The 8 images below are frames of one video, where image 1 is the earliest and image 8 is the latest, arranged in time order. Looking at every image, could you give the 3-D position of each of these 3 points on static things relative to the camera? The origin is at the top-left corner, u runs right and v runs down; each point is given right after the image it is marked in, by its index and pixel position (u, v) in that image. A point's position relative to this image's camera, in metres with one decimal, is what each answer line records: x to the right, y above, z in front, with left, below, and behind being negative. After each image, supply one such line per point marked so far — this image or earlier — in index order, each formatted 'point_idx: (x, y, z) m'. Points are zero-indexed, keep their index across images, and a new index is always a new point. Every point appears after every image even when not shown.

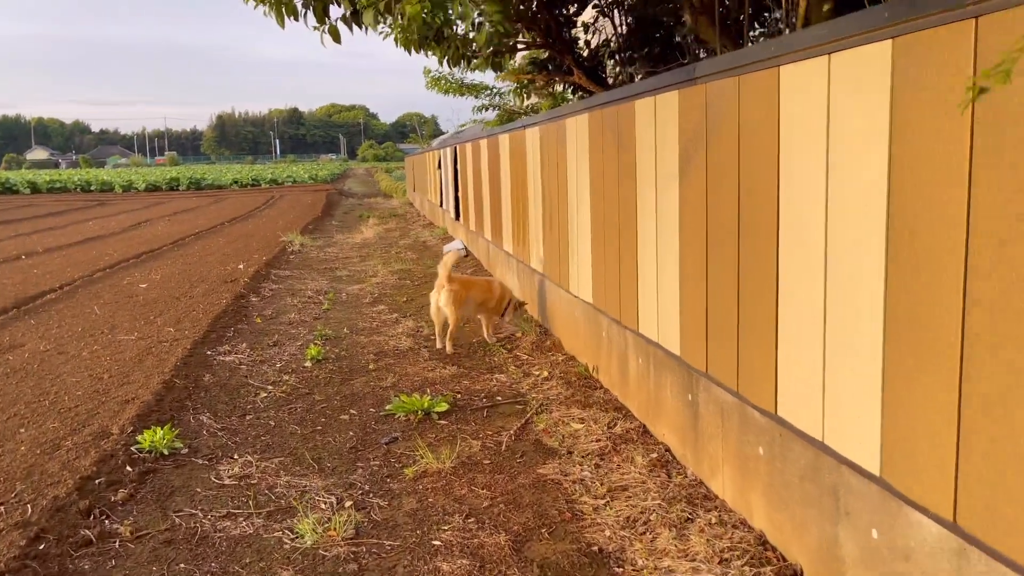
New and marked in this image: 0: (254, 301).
0: (-2.4, -0.1, +7.4) m
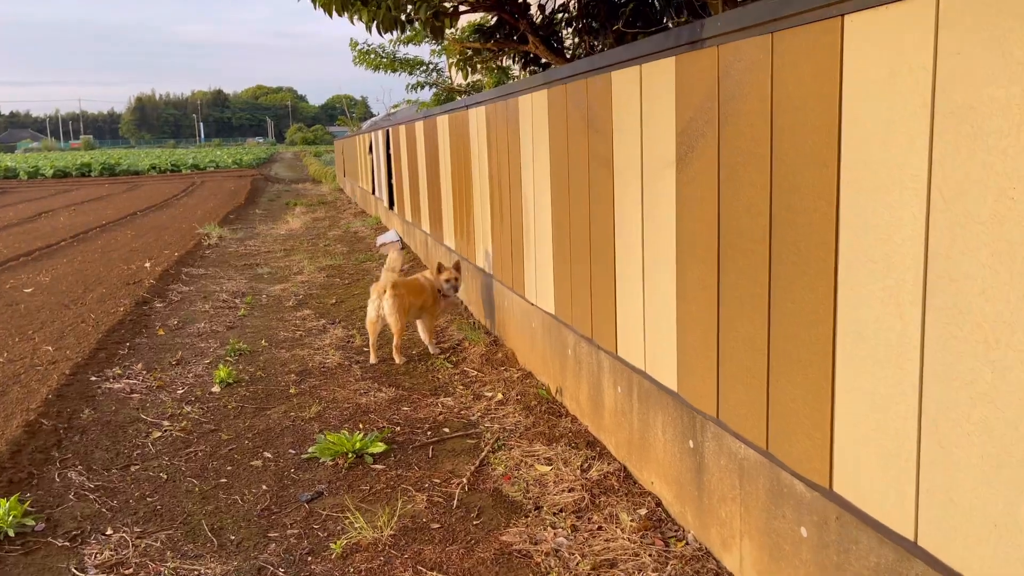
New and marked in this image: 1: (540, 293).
0: (-2.9, -0.2, +6.5) m
1: (+0.1, 0.0, +4.3) m
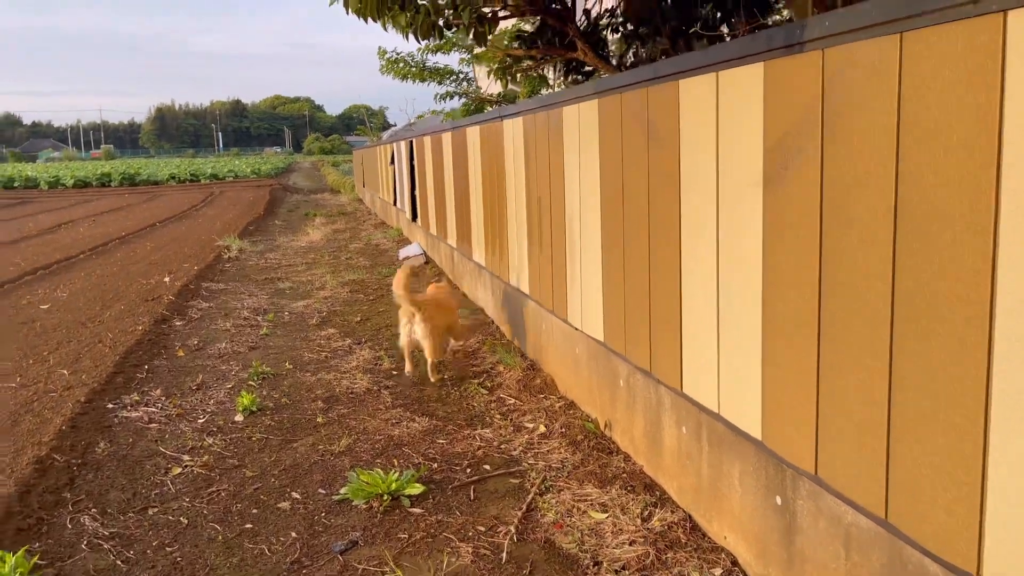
0: (-2.6, -0.3, +6.2) m
1: (+0.4, -0.1, +4.0) m
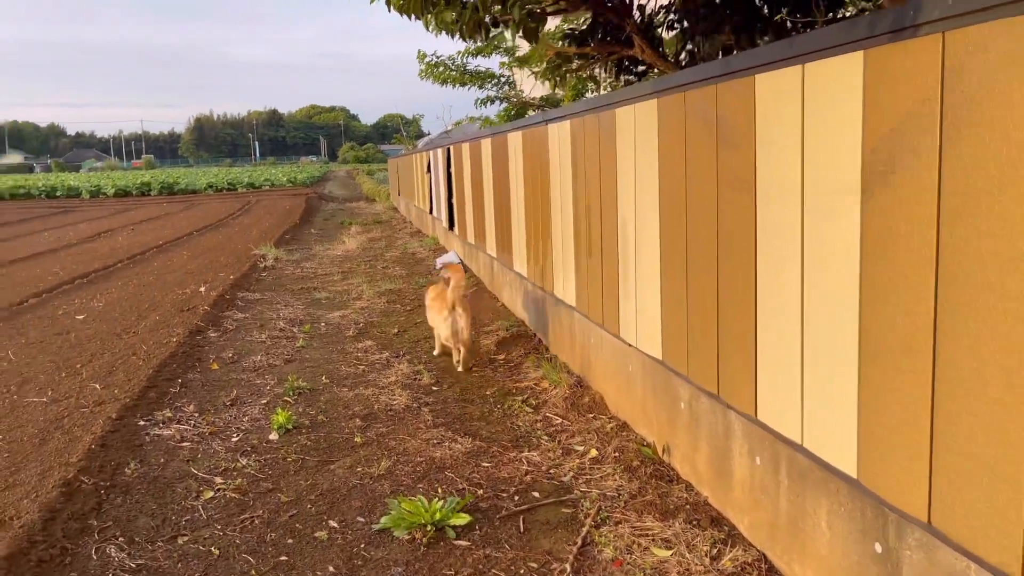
0: (-2.3, -0.4, +6.1) m
1: (+0.6, -0.2, +3.7) m
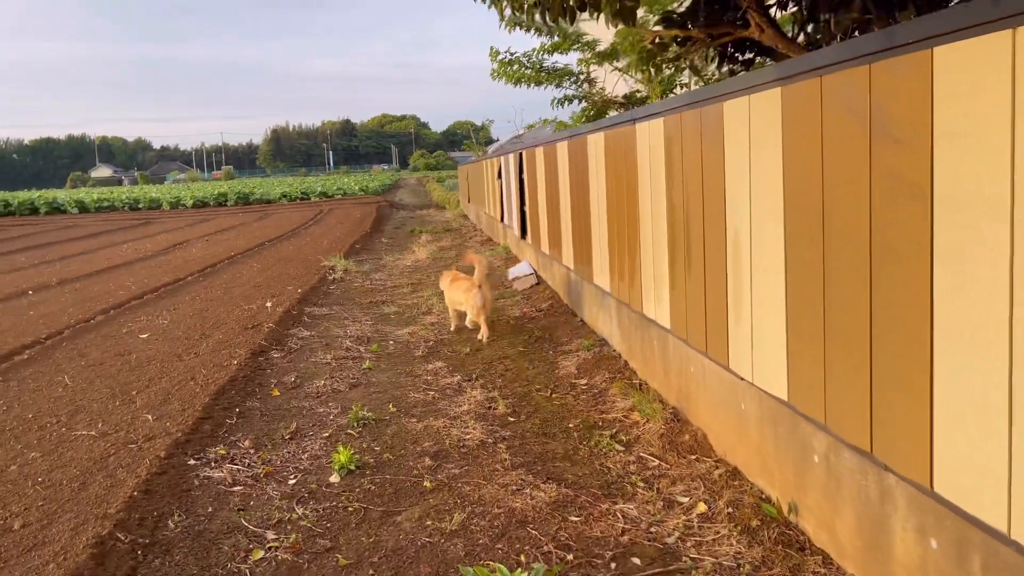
0: (-1.7, -0.5, +5.8) m
1: (+1.0, -0.3, +3.1) m
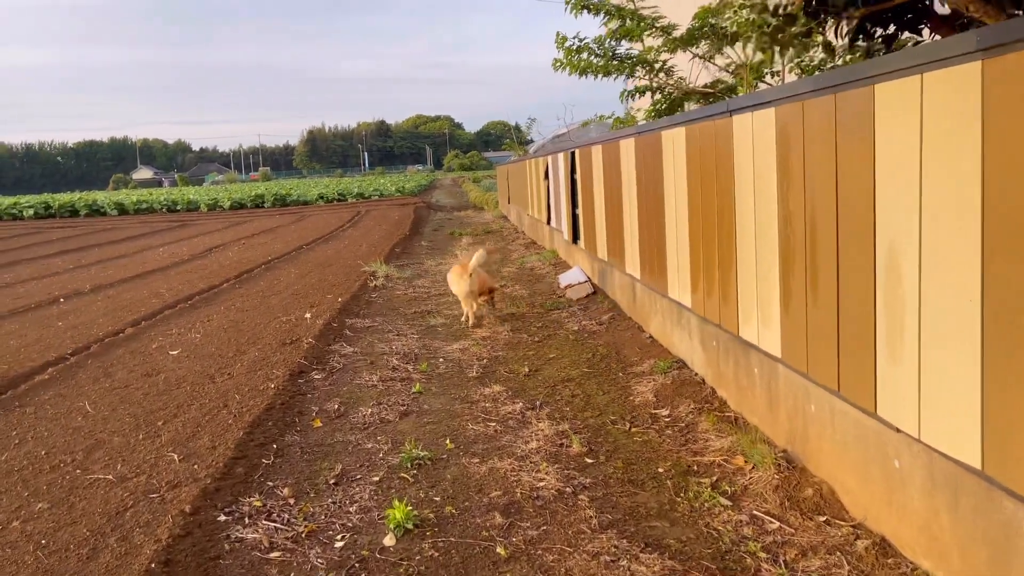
0: (-1.3, -0.6, +5.2) m
1: (+1.3, -0.4, +2.5) m
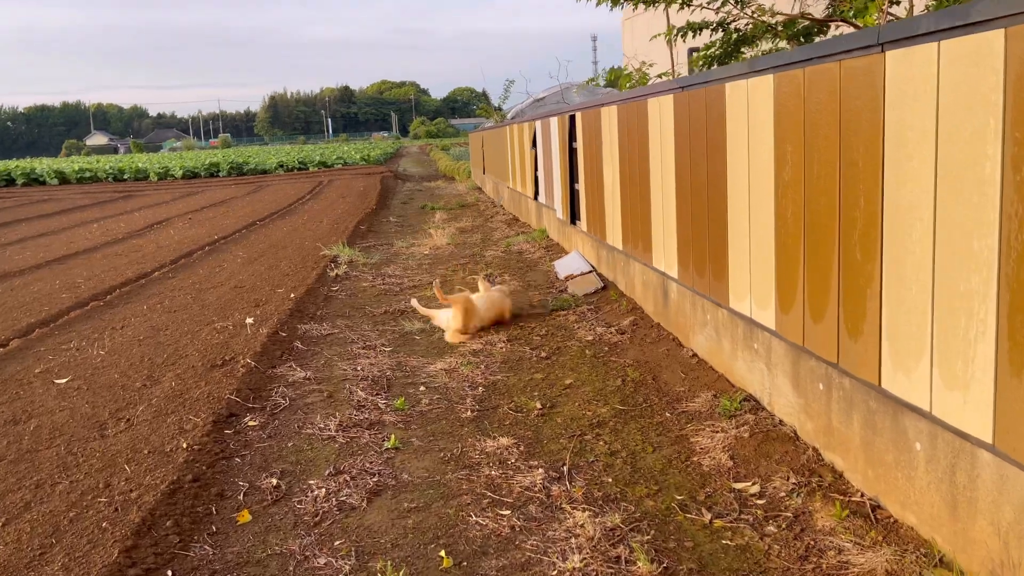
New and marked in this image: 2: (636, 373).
0: (-1.2, -0.7, +3.7) m
1: (+1.4, -0.6, +1.1) m
2: (+0.7, -0.5, +4.6) m
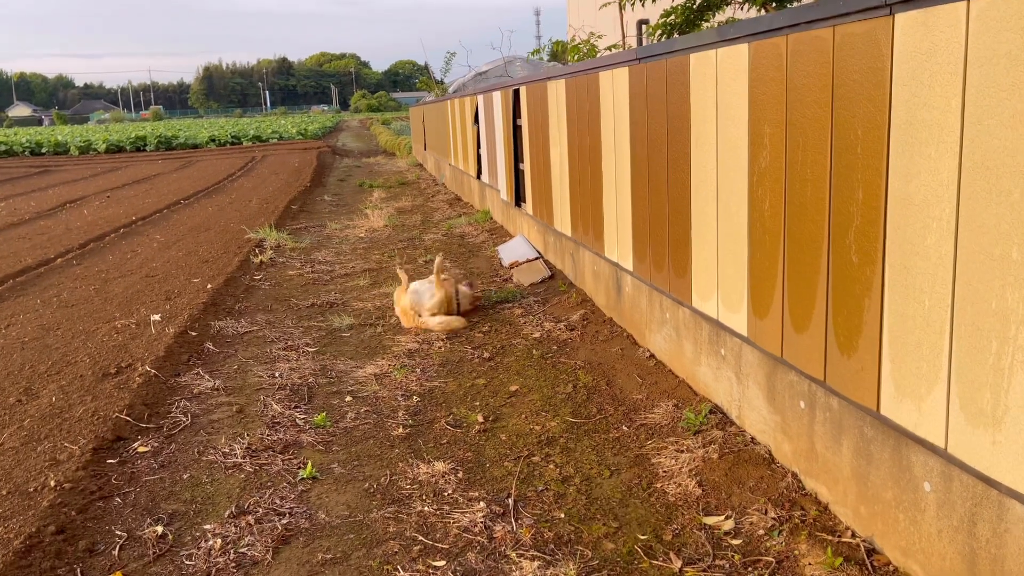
0: (-1.5, -0.7, +3.2) m
1: (+1.4, -0.6, +0.7) m
2: (+0.4, -0.5, +4.1) m
